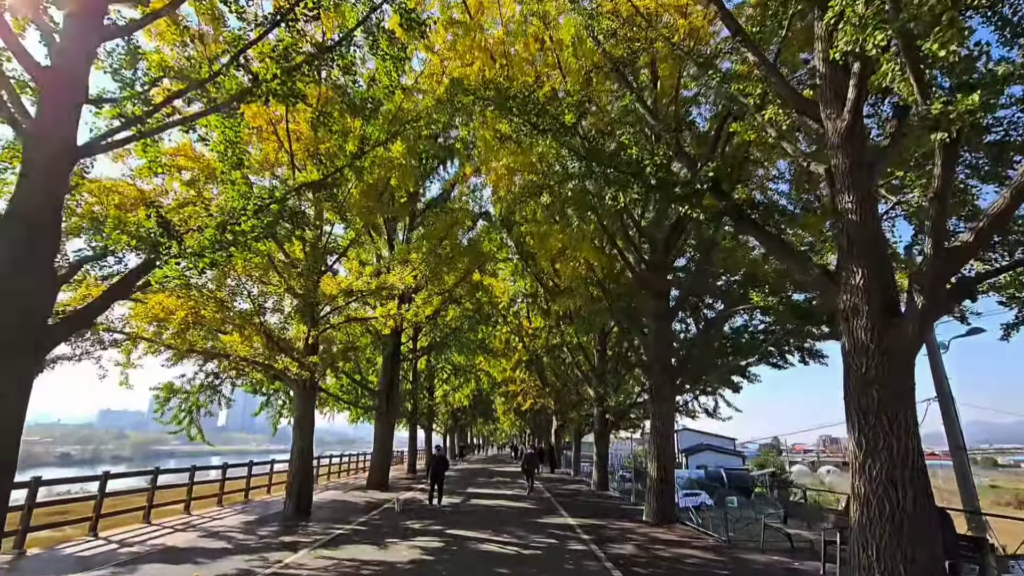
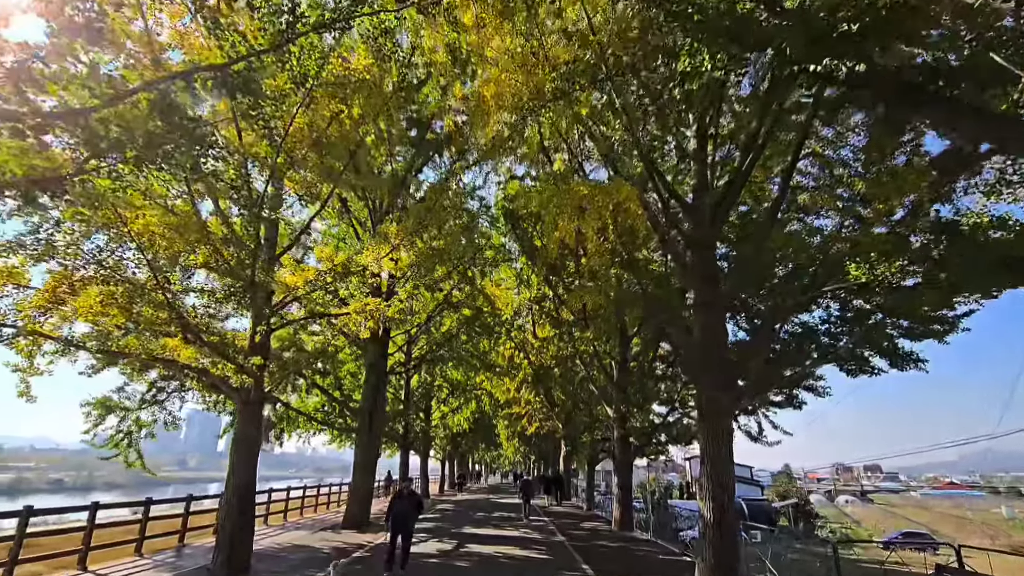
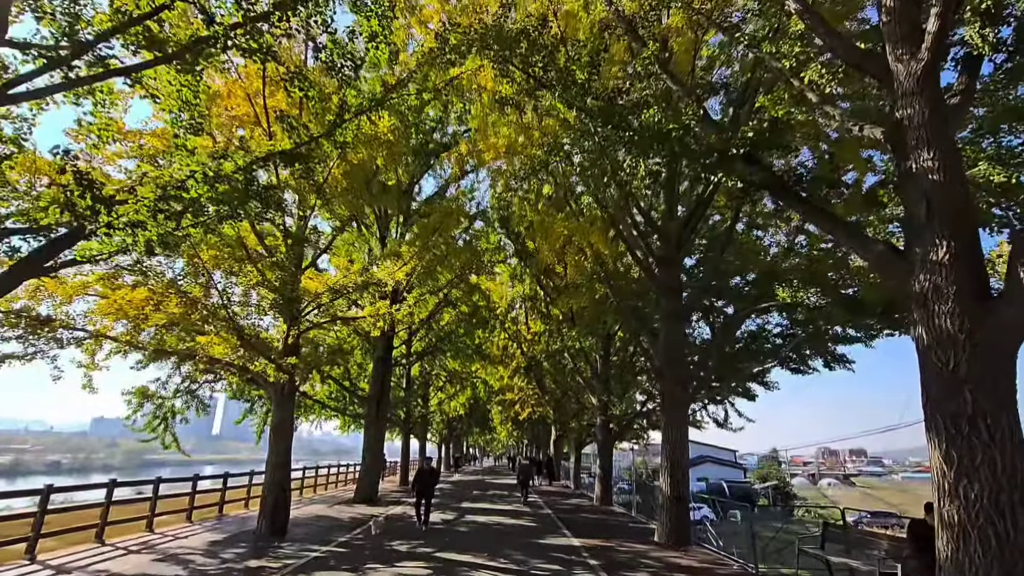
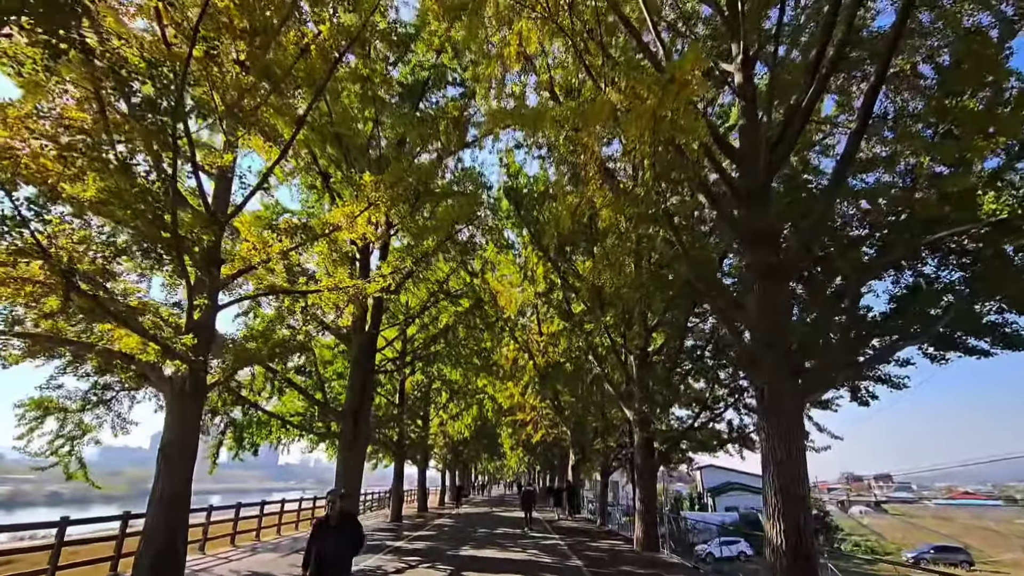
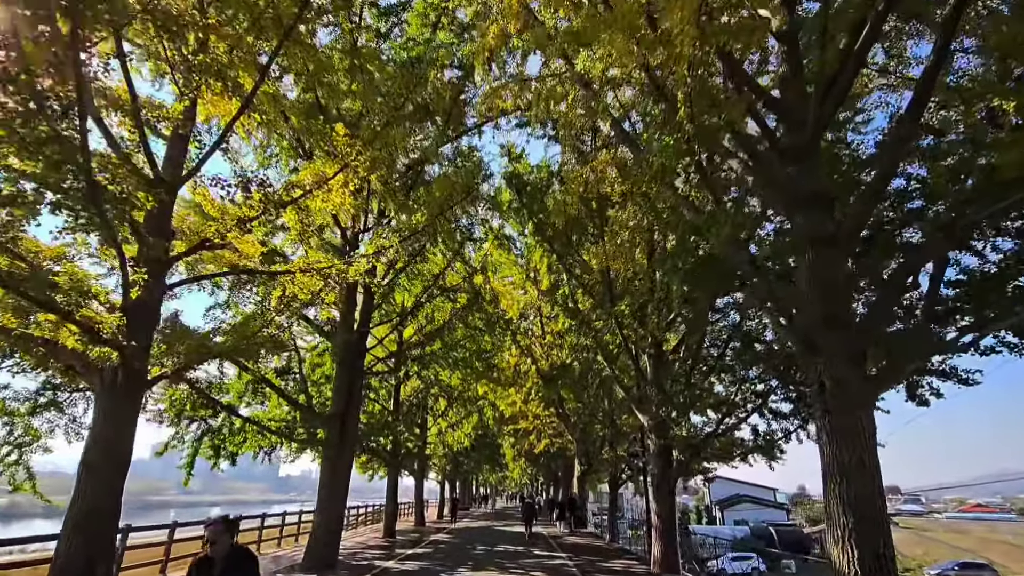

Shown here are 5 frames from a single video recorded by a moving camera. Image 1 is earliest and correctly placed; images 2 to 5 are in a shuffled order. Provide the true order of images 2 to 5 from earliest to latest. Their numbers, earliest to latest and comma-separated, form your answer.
3, 2, 4, 5
